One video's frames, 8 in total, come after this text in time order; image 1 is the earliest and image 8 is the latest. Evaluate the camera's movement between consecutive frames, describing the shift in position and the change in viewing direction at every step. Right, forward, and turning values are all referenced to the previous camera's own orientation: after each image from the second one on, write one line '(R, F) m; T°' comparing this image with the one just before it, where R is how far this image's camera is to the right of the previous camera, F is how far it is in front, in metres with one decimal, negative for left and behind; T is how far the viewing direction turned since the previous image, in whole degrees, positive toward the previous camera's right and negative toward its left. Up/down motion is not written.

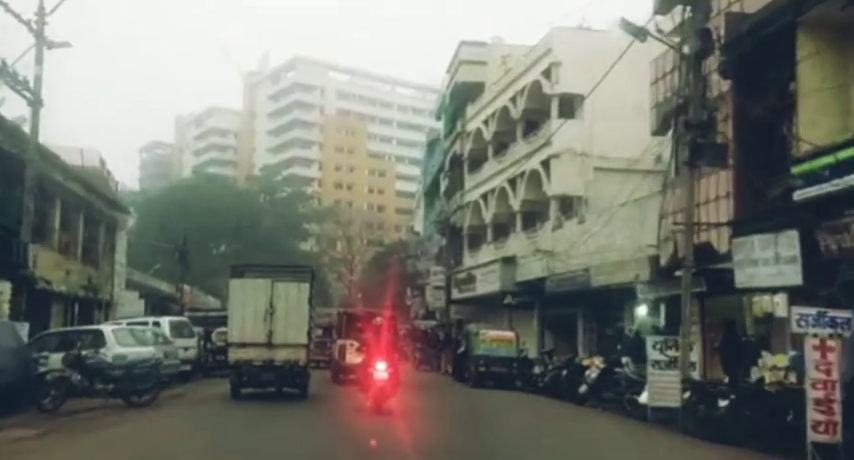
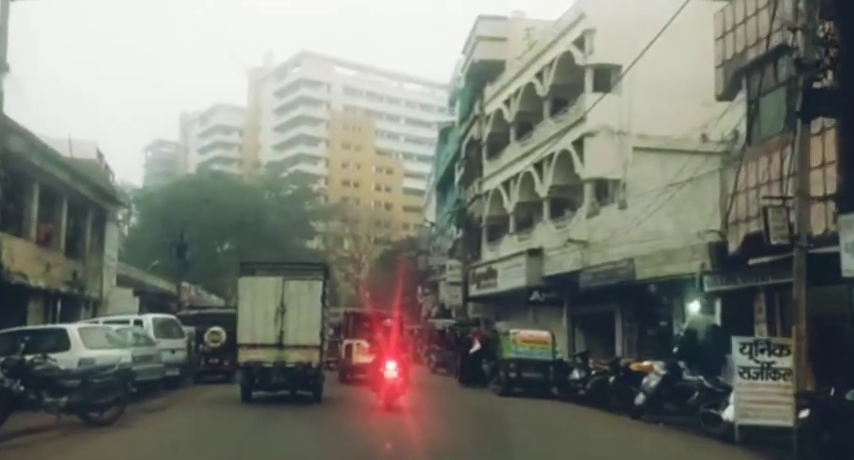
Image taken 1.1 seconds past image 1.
(-0.4, +3.4) m; 0°
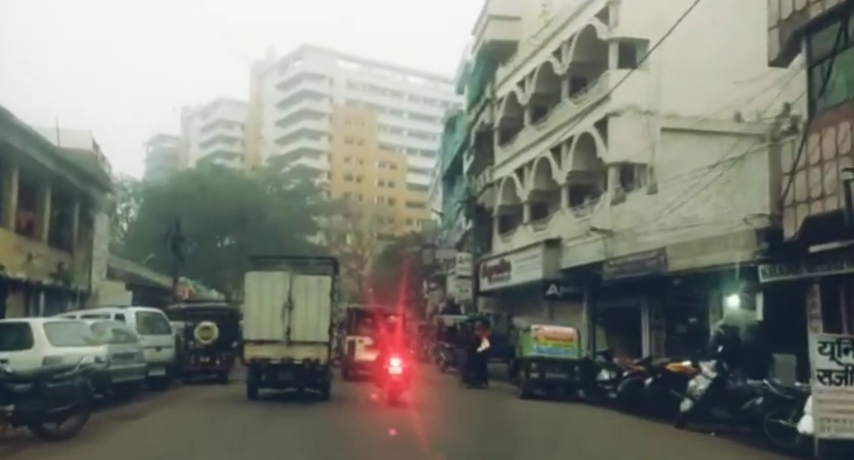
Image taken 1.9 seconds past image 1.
(-0.2, +2.3) m; 0°
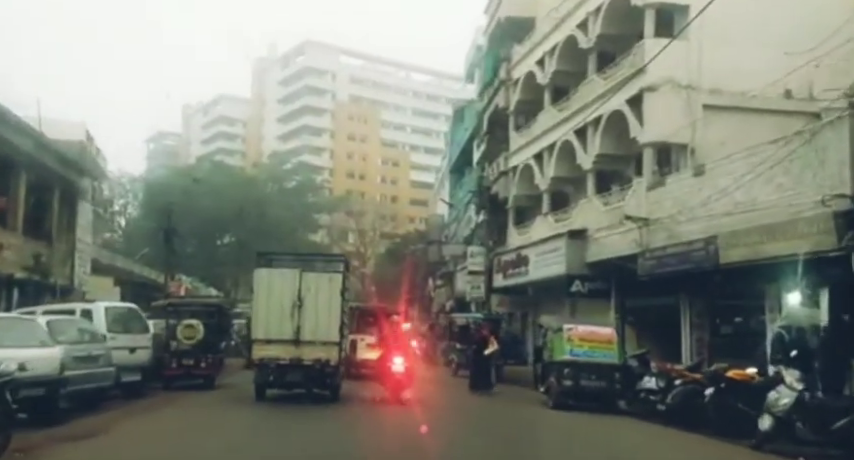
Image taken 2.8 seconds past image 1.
(-0.3, +2.8) m; 0°
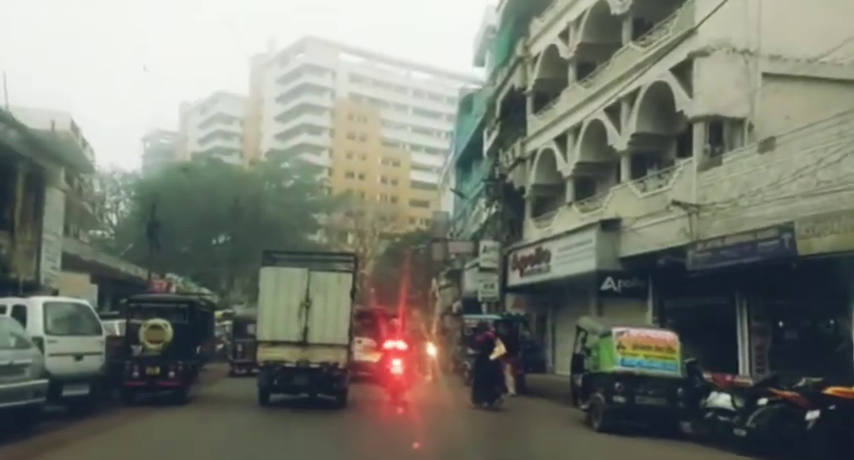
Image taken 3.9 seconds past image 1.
(-0.3, +3.5) m; 0°
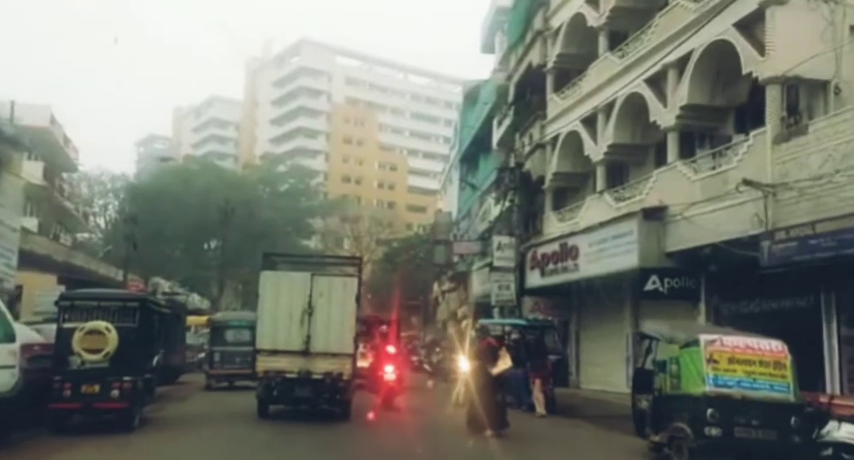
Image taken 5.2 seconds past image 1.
(-0.4, +3.8) m; 0°
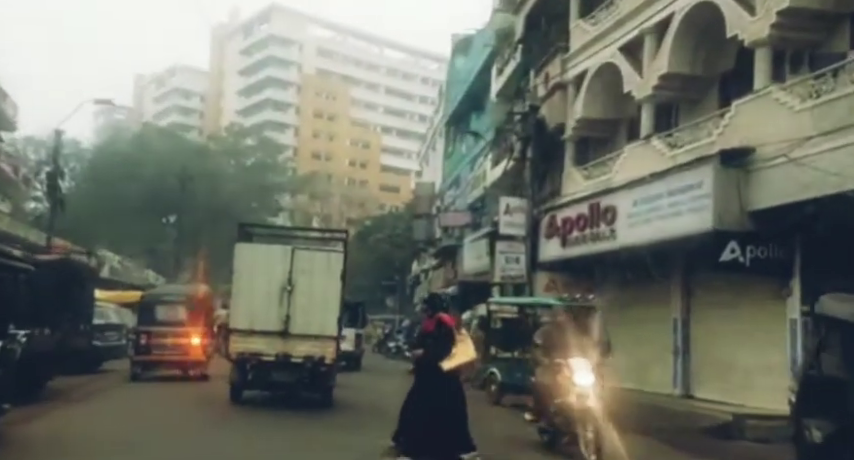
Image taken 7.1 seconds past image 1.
(-0.5, +5.5) m; +2°
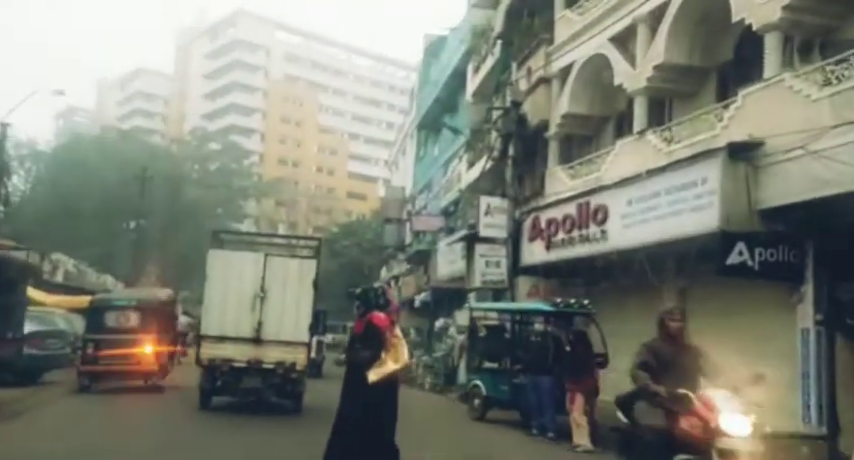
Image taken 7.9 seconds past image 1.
(-0.2, +1.5) m; +2°
